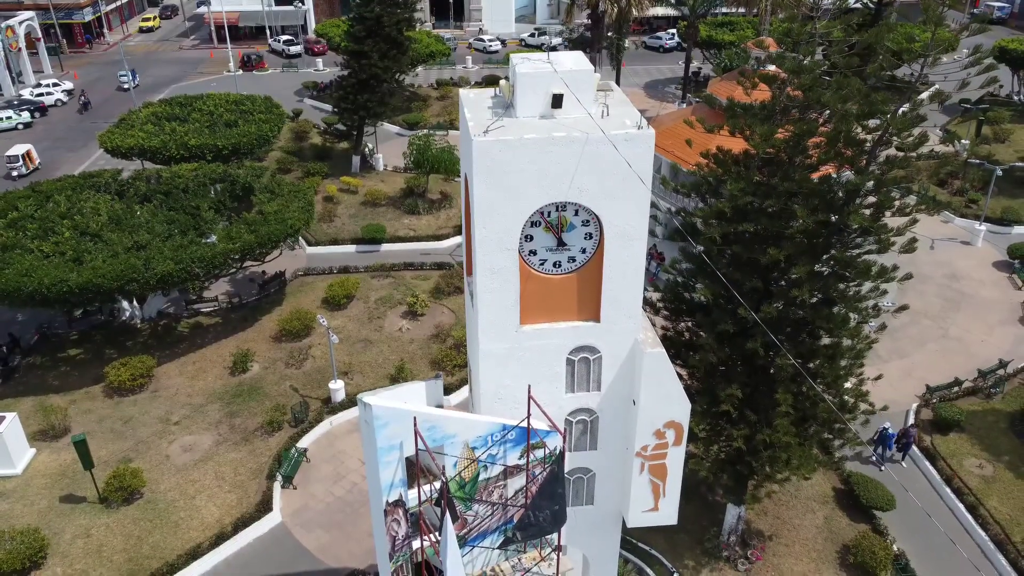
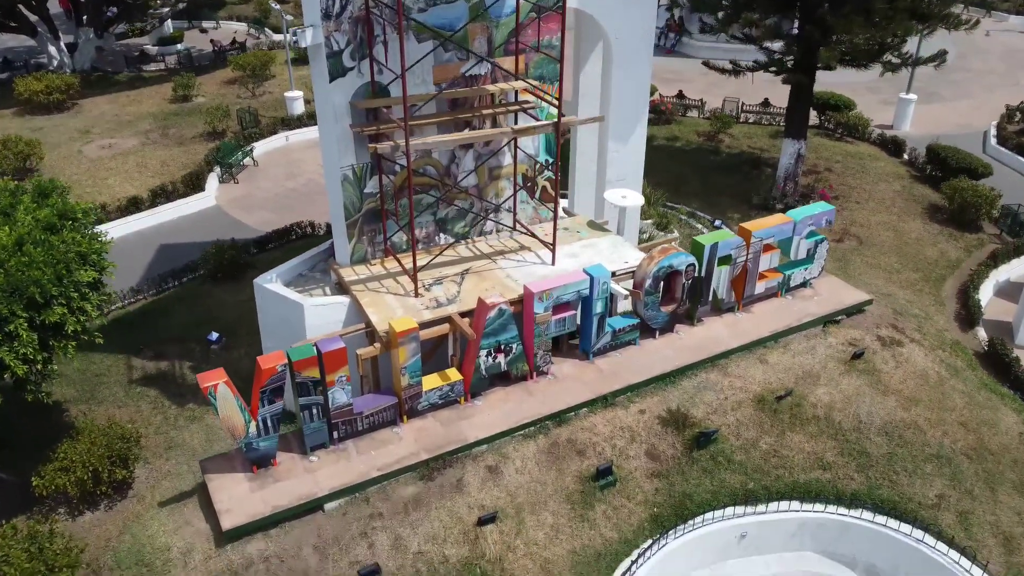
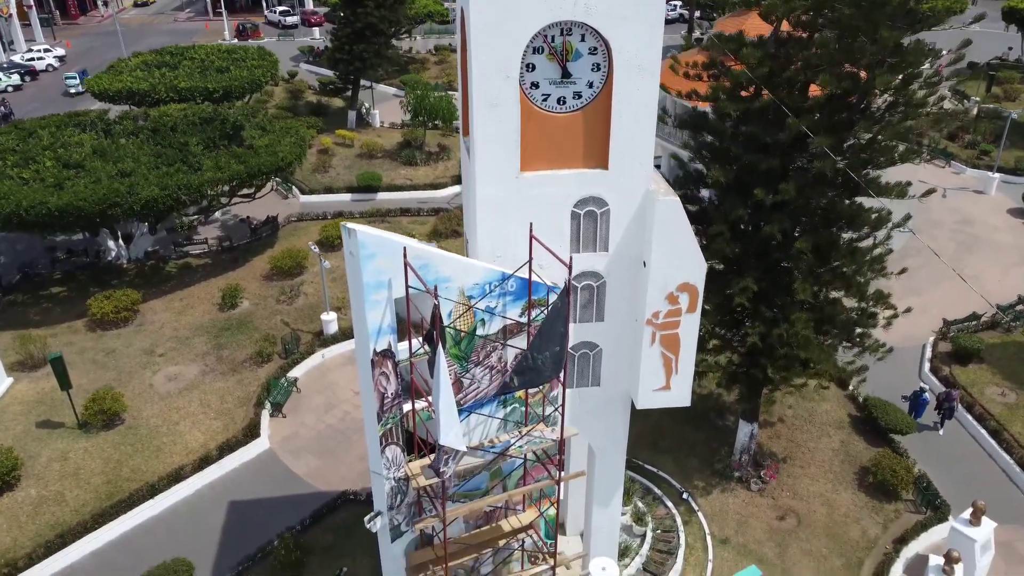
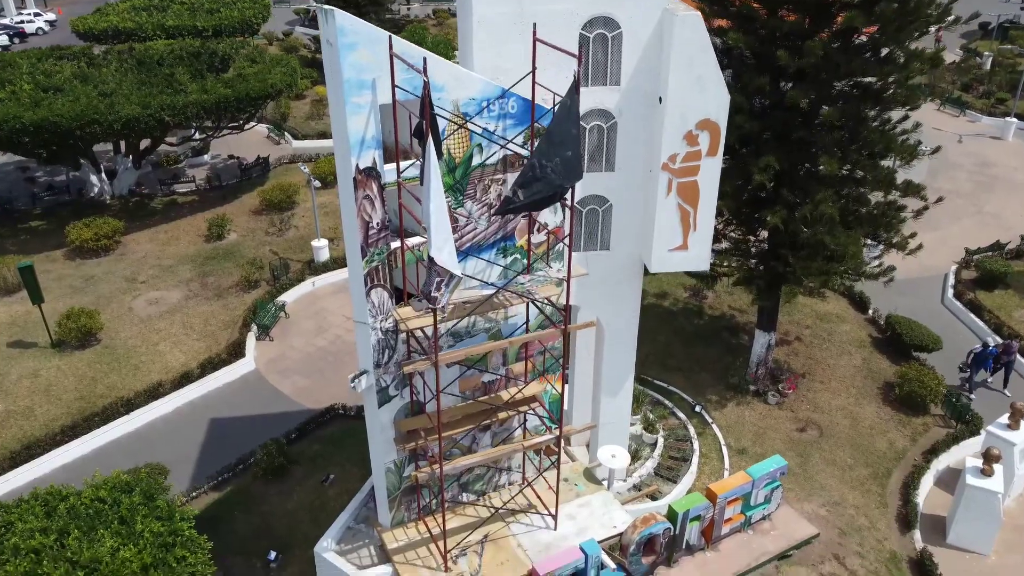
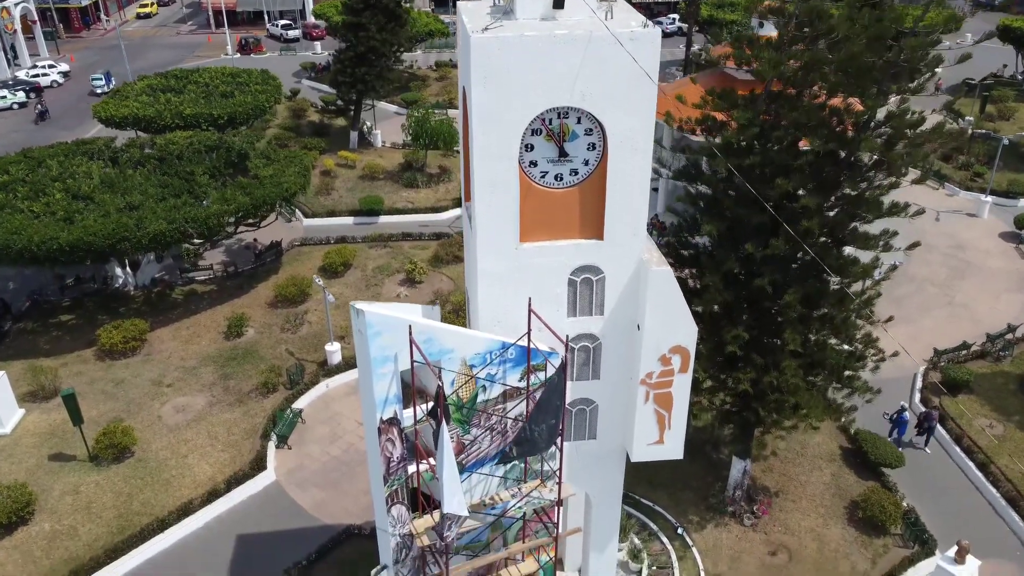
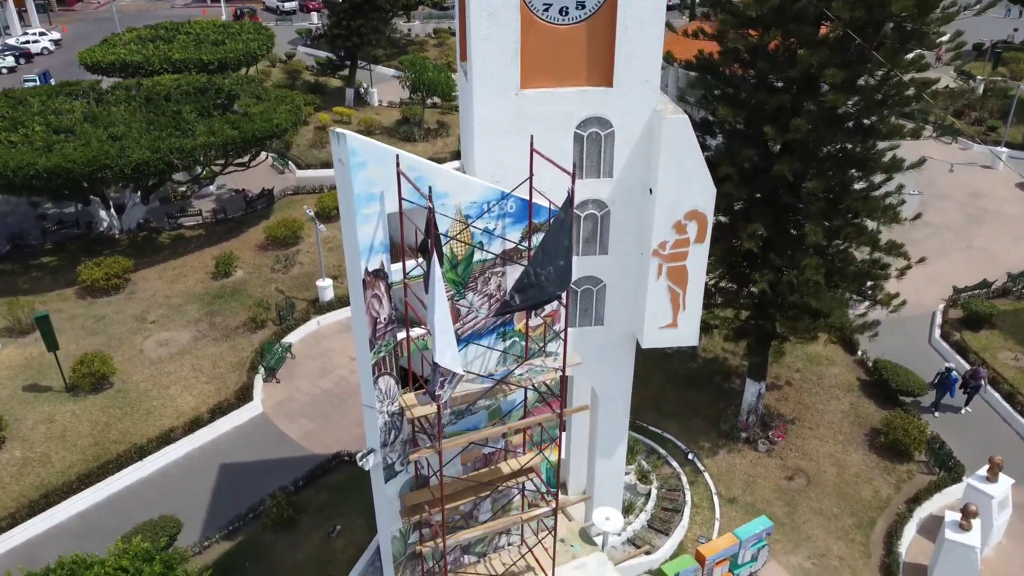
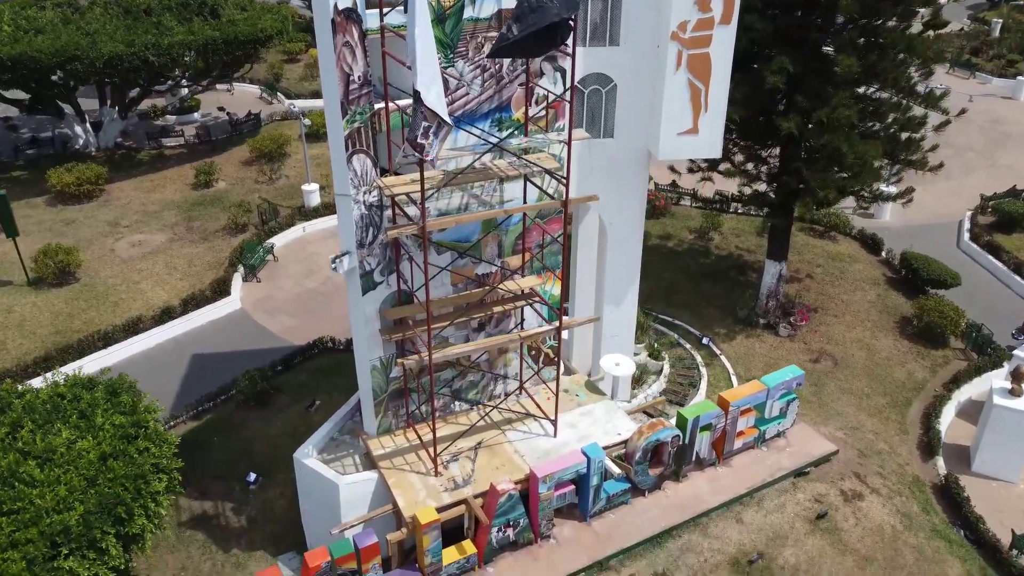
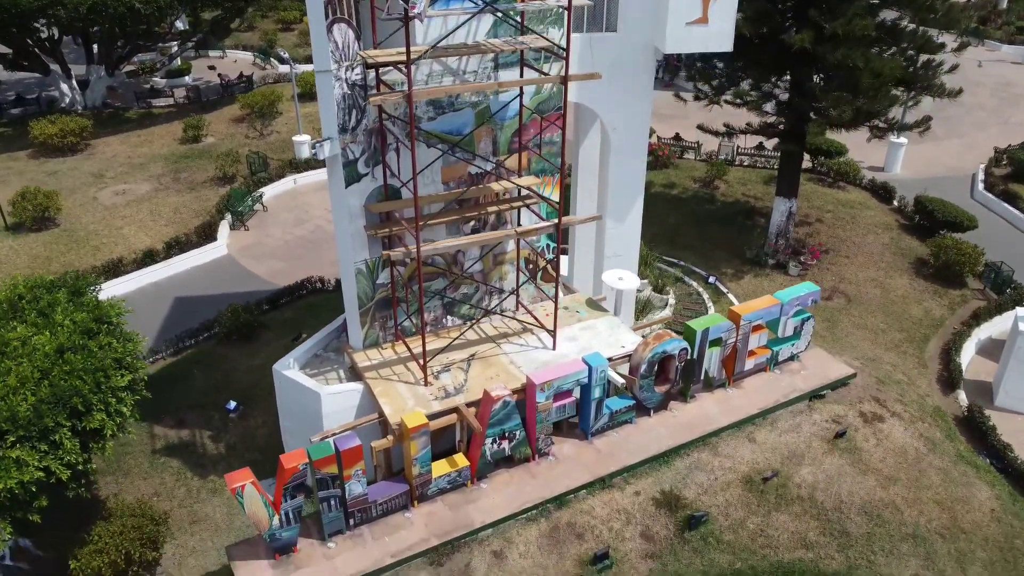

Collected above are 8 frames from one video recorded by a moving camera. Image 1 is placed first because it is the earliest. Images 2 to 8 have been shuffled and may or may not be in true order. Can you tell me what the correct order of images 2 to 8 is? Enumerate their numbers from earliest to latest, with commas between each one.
5, 3, 6, 4, 7, 8, 2
